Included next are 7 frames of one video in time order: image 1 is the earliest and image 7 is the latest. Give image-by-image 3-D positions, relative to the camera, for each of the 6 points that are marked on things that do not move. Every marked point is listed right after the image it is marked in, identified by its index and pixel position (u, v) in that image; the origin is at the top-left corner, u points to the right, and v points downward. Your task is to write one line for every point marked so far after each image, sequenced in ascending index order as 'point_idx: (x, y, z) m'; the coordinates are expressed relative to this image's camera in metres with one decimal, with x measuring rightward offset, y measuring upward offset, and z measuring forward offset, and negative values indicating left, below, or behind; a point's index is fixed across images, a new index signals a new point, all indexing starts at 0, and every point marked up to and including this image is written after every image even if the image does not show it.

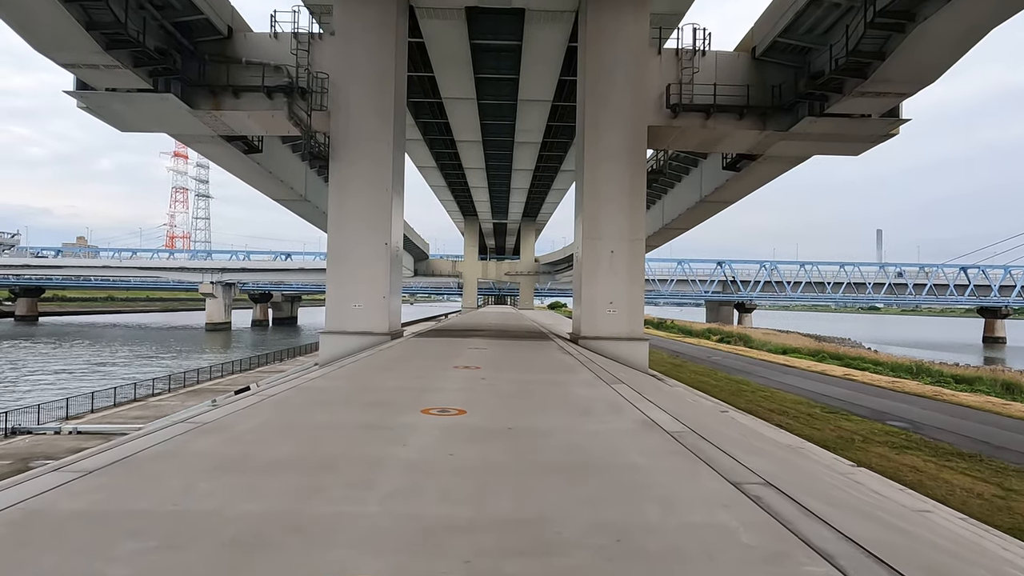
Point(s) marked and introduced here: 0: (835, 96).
0: (+5.5, +3.3, +11.3) m
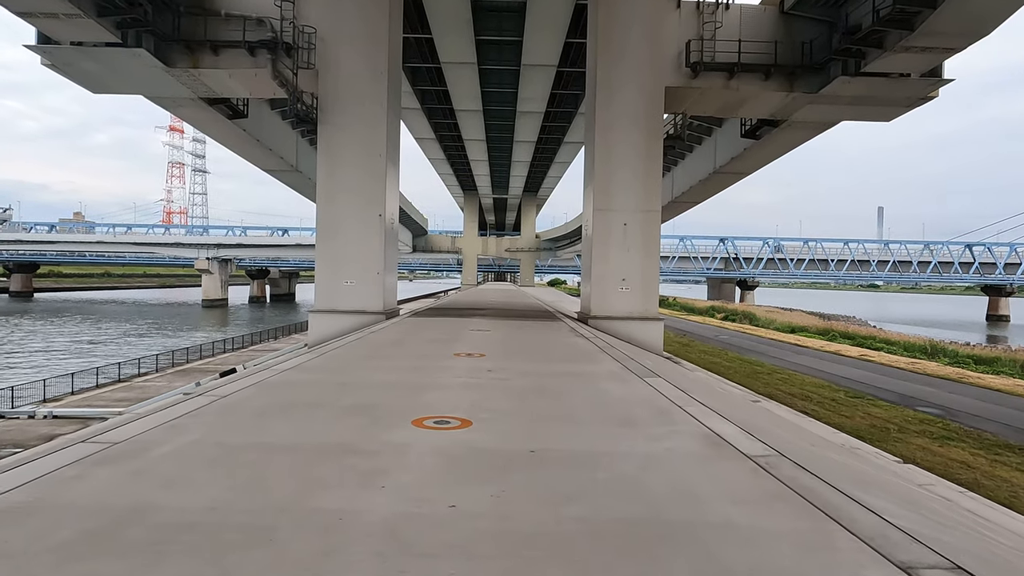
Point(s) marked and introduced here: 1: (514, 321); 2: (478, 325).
0: (+5.6, +3.6, +10.2) m
1: (0.0, -0.7, +12.4) m
2: (-0.6, -0.6, +10.7) m
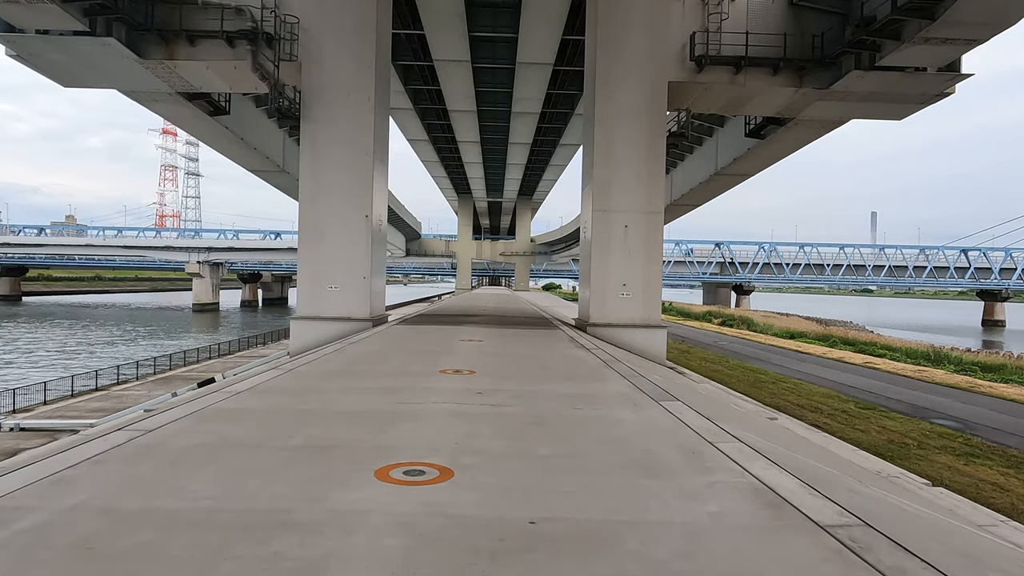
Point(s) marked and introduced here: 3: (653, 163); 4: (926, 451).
0: (+5.5, +3.6, +9.7) m
1: (-0.1, -0.8, +11.7) m
2: (-0.7, -0.7, +10.1) m
3: (+2.3, +2.1, +10.9) m
4: (+5.5, -2.2, +8.7) m
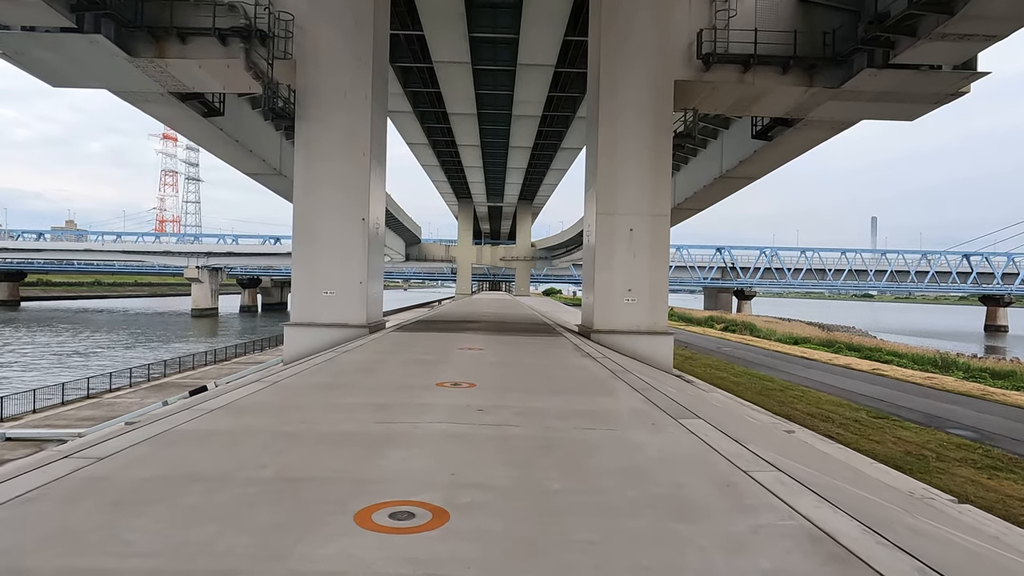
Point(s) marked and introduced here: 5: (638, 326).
0: (+5.6, +3.5, +9.3) m
1: (0.0, -0.8, +11.4) m
2: (-0.6, -0.8, +9.7) m
3: (+2.4, +2.0, +10.6) m
4: (+5.5, -2.2, +8.4) m
5: (+2.1, -0.6, +10.8) m
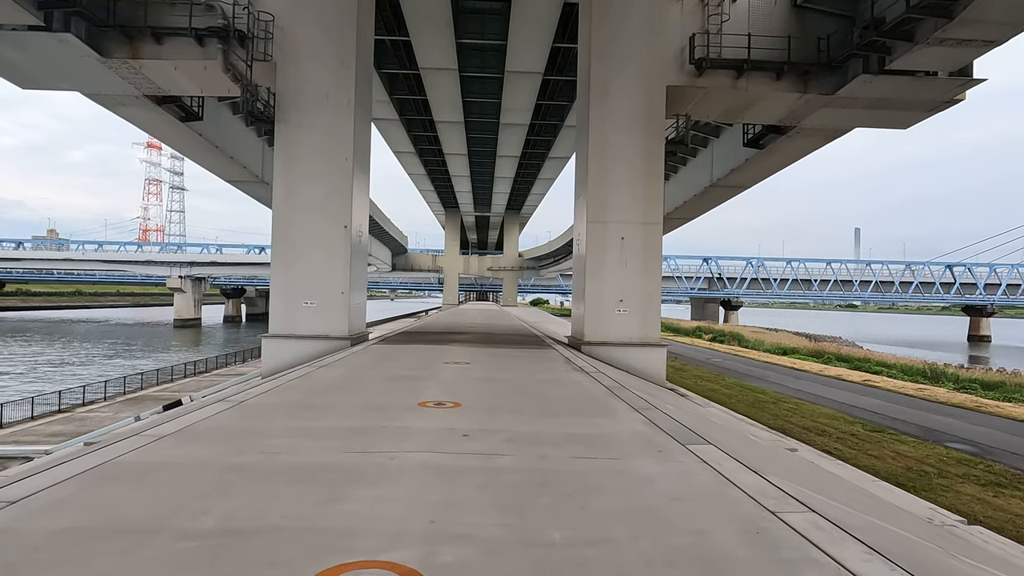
0: (+5.4, +3.3, +9.1) m
1: (-0.3, -1.0, +11.0) m
2: (-0.8, -0.9, +9.3) m
3: (+2.2, +1.8, +10.3) m
4: (+5.4, -2.4, +8.1) m
5: (+1.9, -0.8, +10.4) m
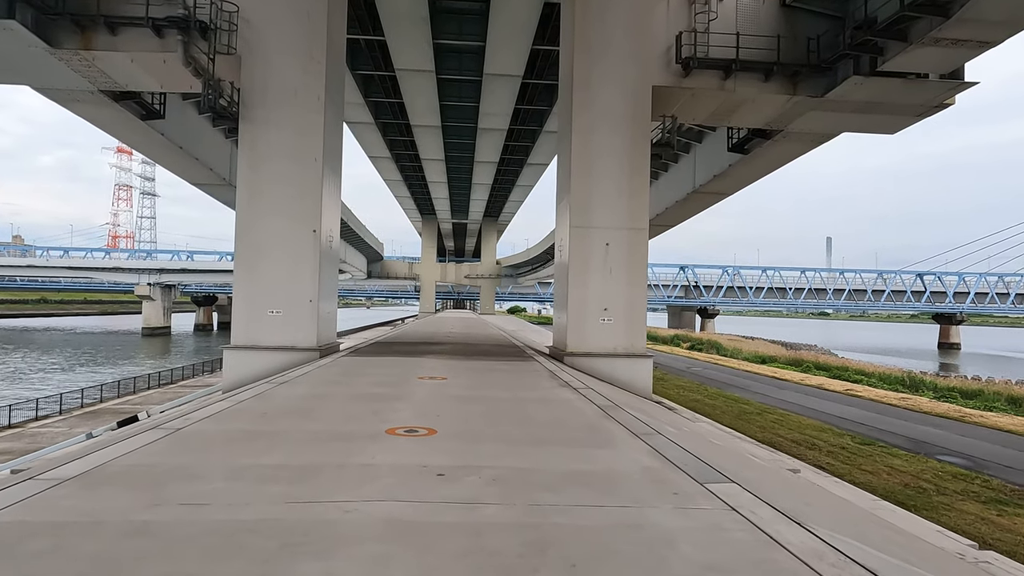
0: (+5.1, +3.2, +8.9) m
1: (-0.6, -1.1, +10.5) m
2: (-1.1, -1.1, +8.8) m
3: (+1.9, +1.7, +9.9) m
4: (+5.1, -2.5, +7.7) m
5: (+1.5, -0.9, +10.0) m
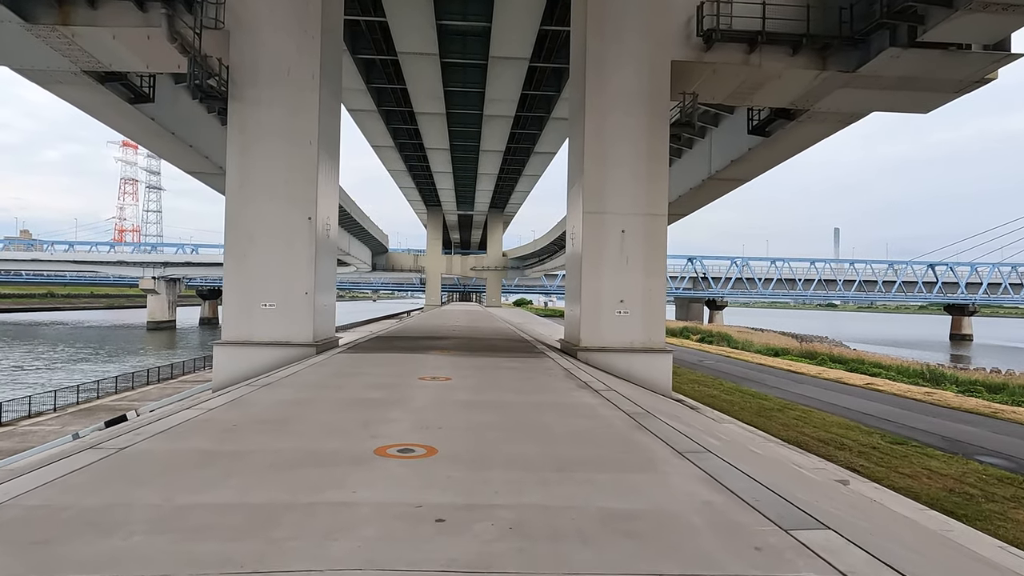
0: (+5.2, +3.4, +8.1) m
1: (-0.4, -1.0, +9.9) m
2: (-1.0, -0.9, +8.2) m
3: (+2.0, +1.8, +9.2) m
4: (+5.3, -2.3, +7.1) m
5: (+1.7, -0.8, +9.3) m
